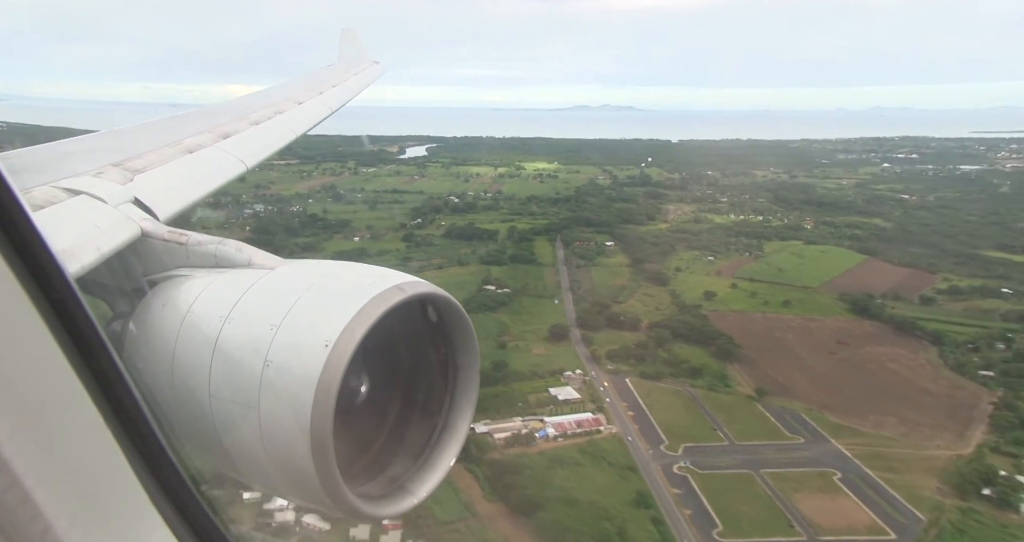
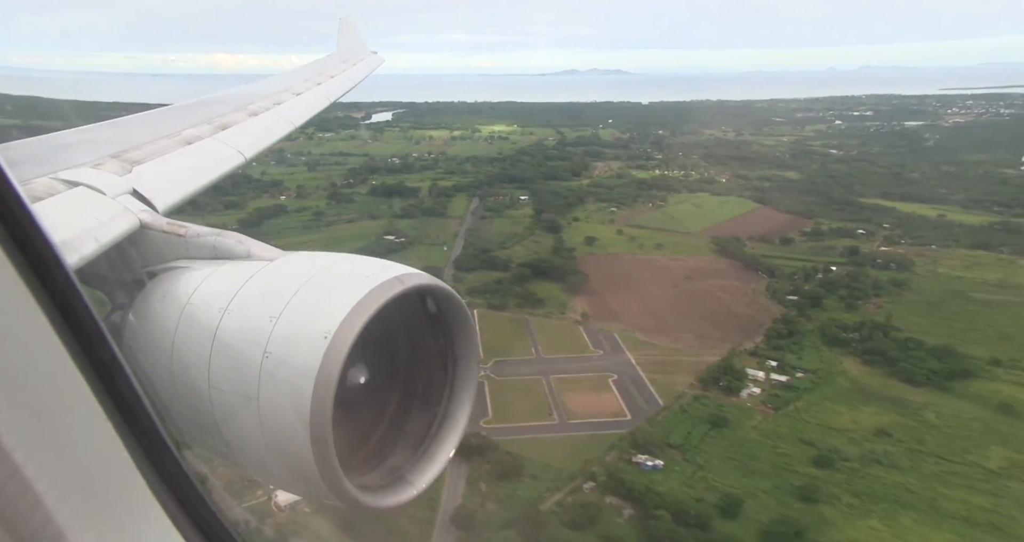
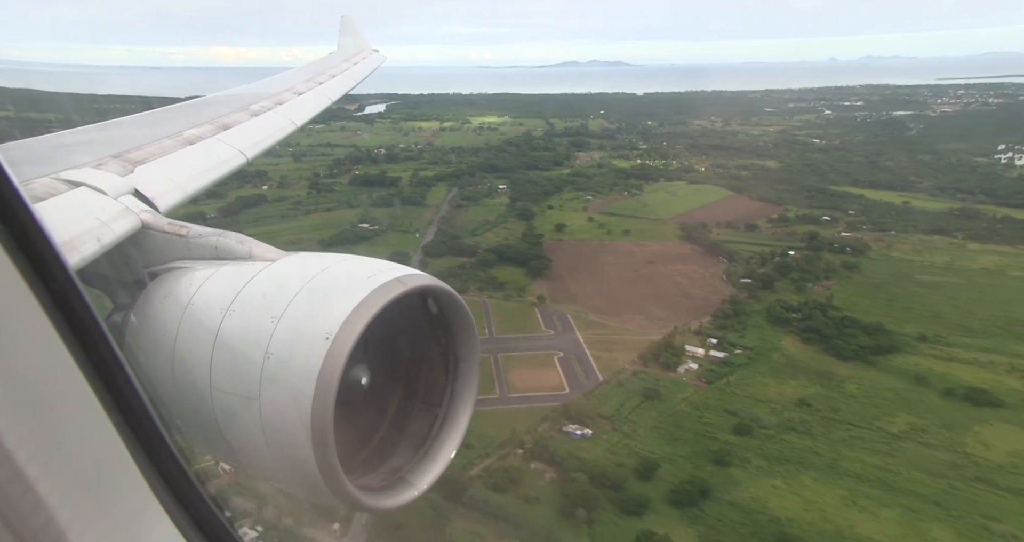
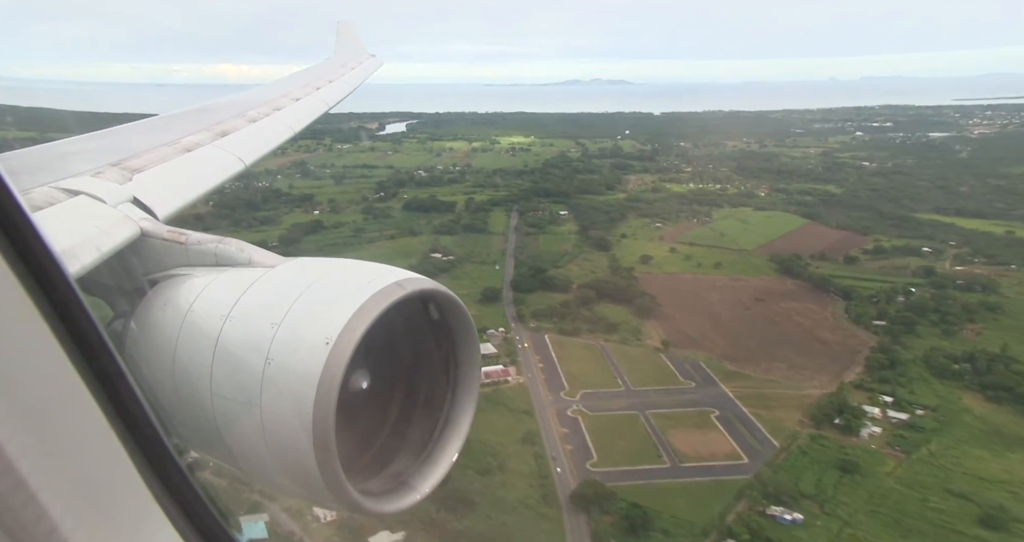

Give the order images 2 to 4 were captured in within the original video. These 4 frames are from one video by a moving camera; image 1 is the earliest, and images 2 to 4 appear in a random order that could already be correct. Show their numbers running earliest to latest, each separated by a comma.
4, 2, 3
